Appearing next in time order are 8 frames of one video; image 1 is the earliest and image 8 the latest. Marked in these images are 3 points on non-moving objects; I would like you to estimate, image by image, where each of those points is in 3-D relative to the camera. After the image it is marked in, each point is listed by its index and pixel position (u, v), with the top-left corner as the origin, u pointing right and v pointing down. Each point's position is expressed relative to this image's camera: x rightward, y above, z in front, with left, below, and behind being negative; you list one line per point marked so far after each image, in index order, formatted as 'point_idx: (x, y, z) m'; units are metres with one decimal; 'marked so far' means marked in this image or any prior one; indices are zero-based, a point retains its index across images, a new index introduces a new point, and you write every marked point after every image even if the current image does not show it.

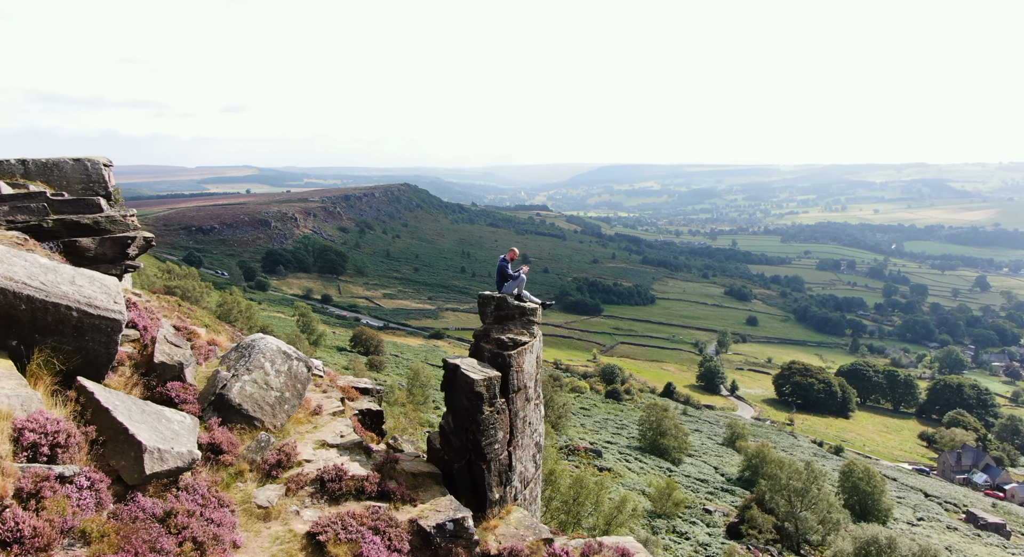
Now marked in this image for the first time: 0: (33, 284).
0: (-7.6, -0.1, +9.4) m
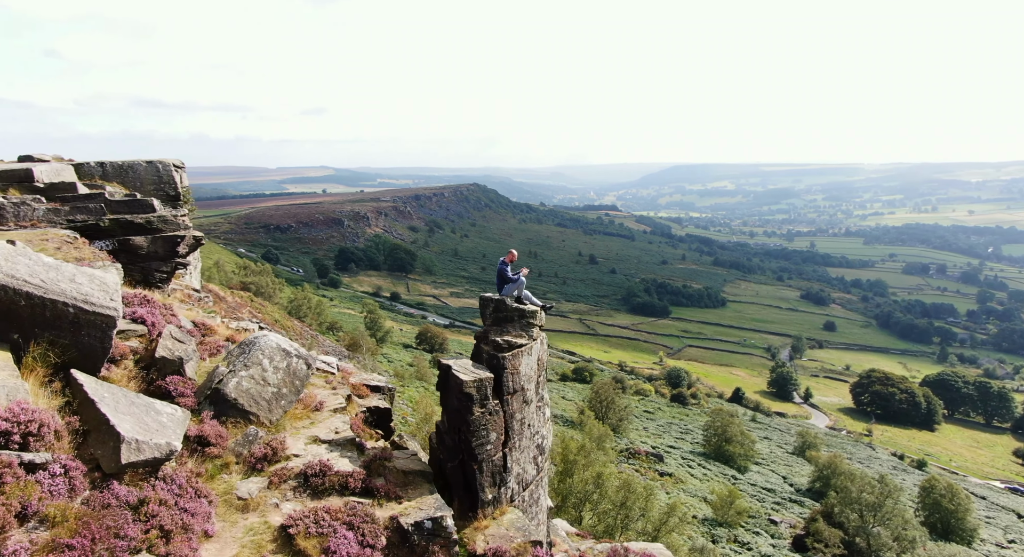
0: (-8.1, 0.0, +10.0) m
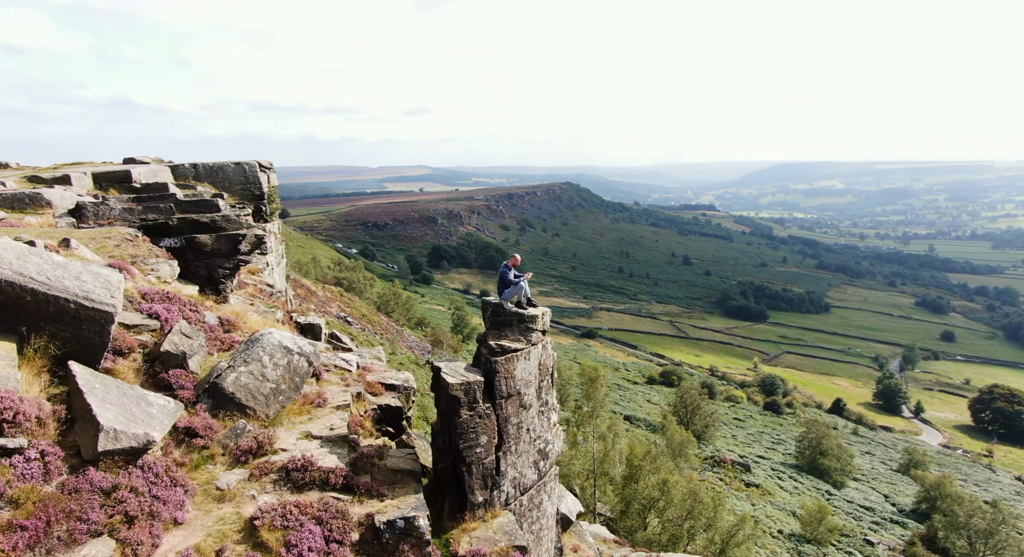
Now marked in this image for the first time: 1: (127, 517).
0: (-8.6, 0.0, +10.8) m
1: (-5.8, -3.6, +8.9) m
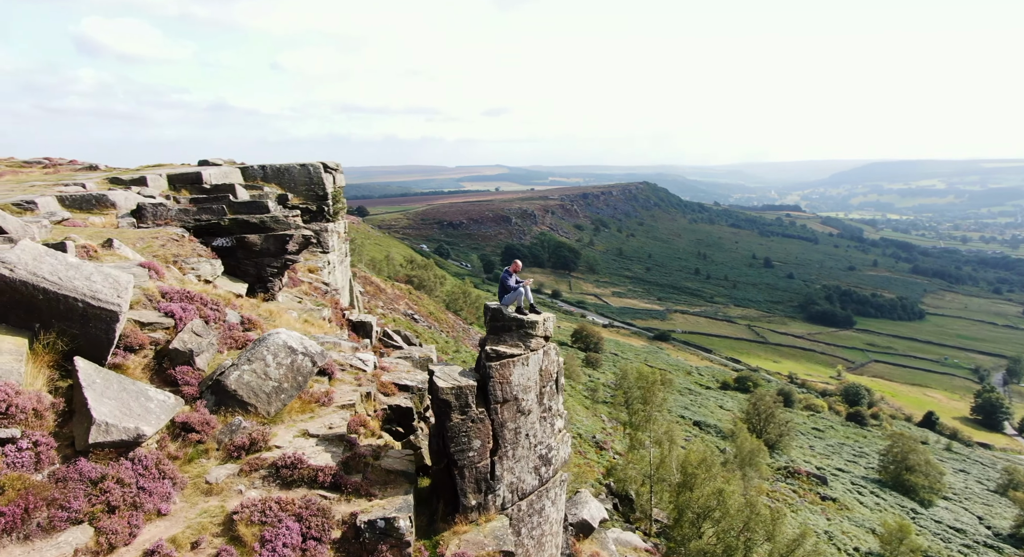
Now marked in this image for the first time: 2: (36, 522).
0: (-9.0, 0.0, +11.6) m
1: (-6.4, -3.6, +9.4) m
2: (-7.0, -3.5, +8.5) m
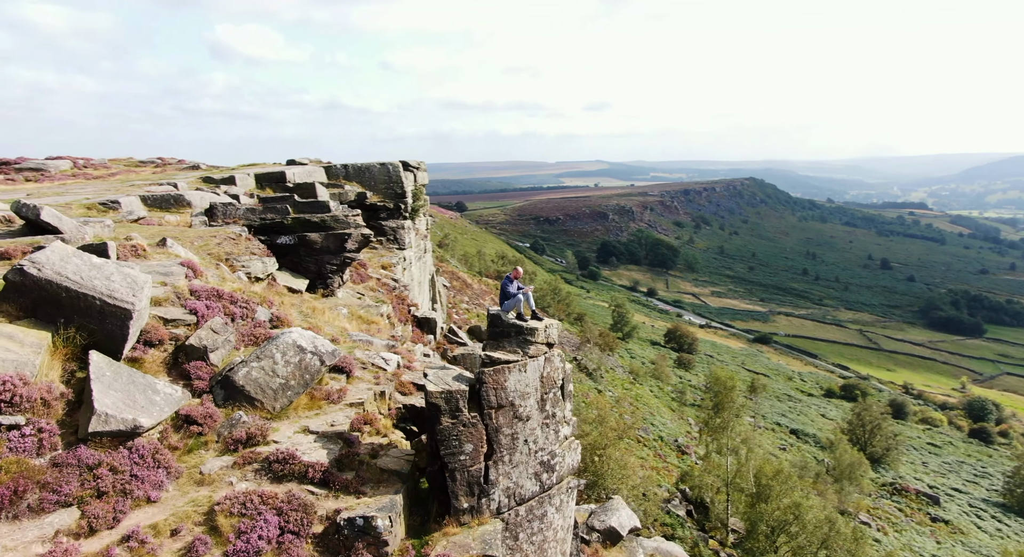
0: (-9.4, 0.0, +12.6) m
1: (-7.1, -3.7, +10.1) m
2: (-7.7, -3.6, +9.4) m
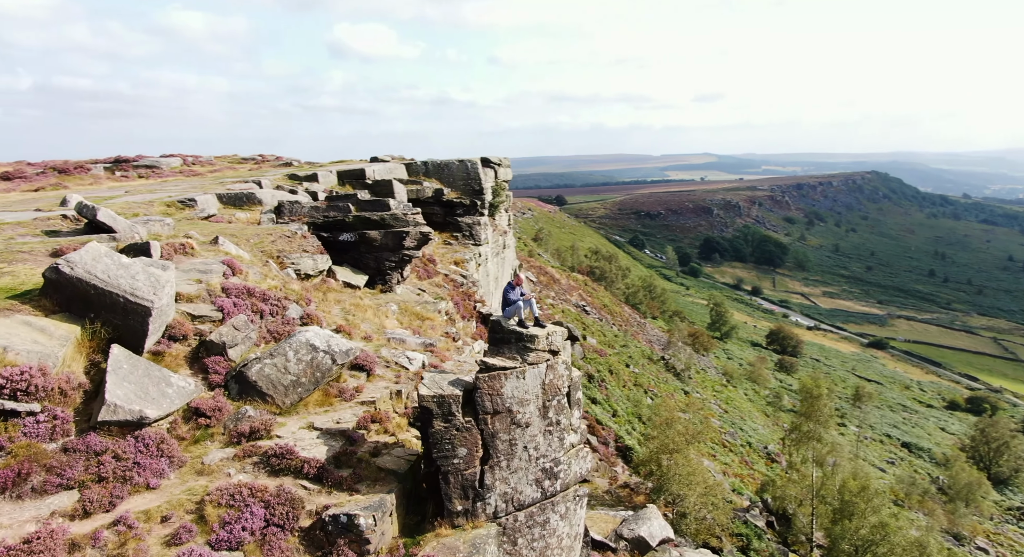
0: (-9.6, 0.0, +13.8) m
1: (-7.6, -3.7, +11.0) m
2: (-8.4, -3.6, +10.3) m
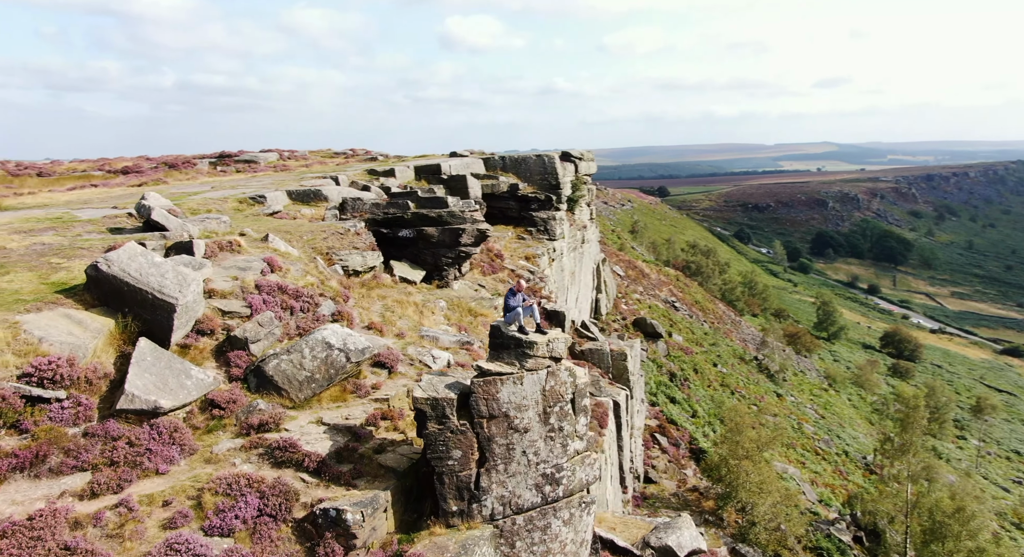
0: (-9.6, 0.0, +15.0) m
1: (-8.1, -3.7, +12.1) m
2: (-9.0, -3.6, +11.5) m
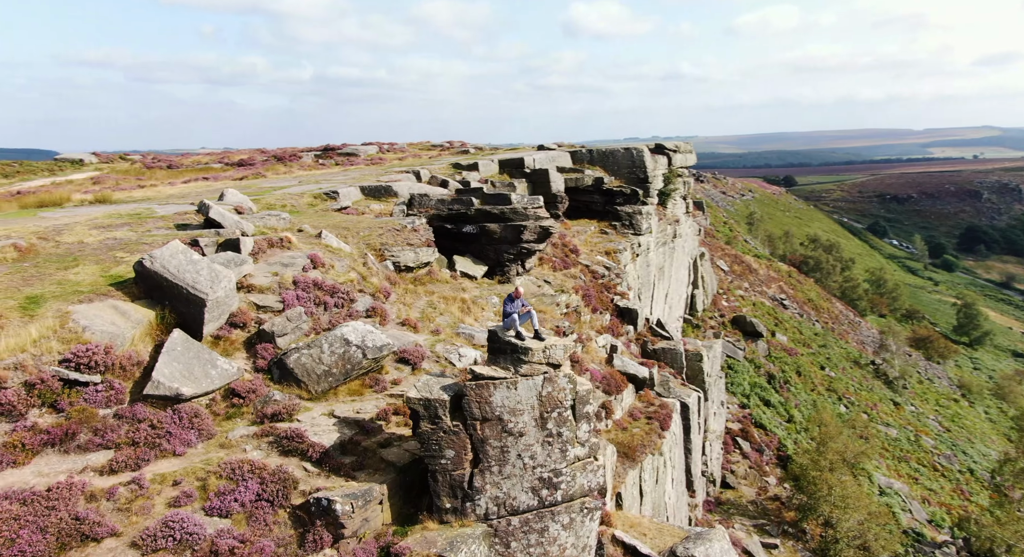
0: (-9.6, +0.1, +16.6) m
1: (-8.6, -3.7, +13.6) m
2: (-9.5, -3.6, +13.1) m
